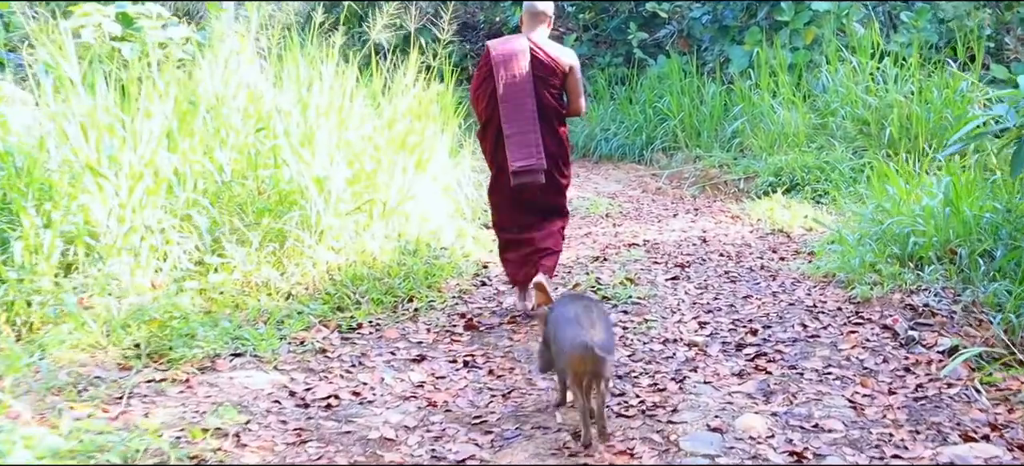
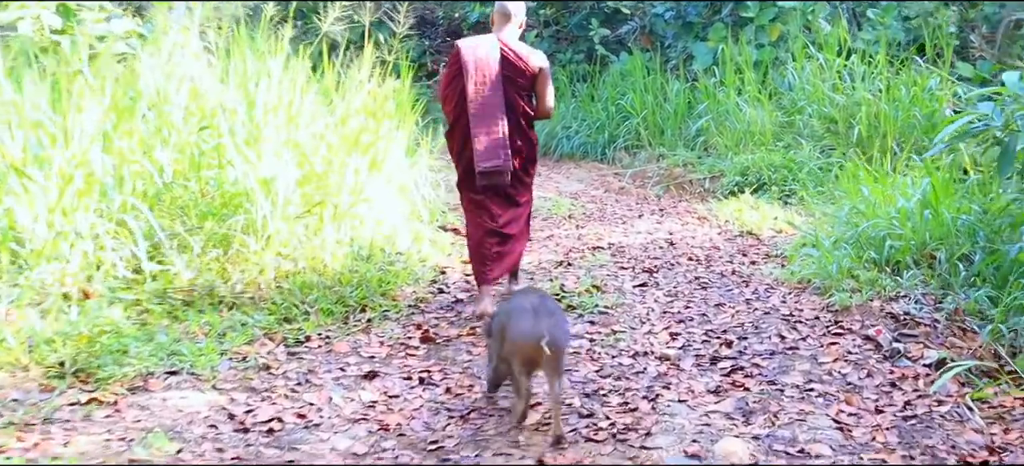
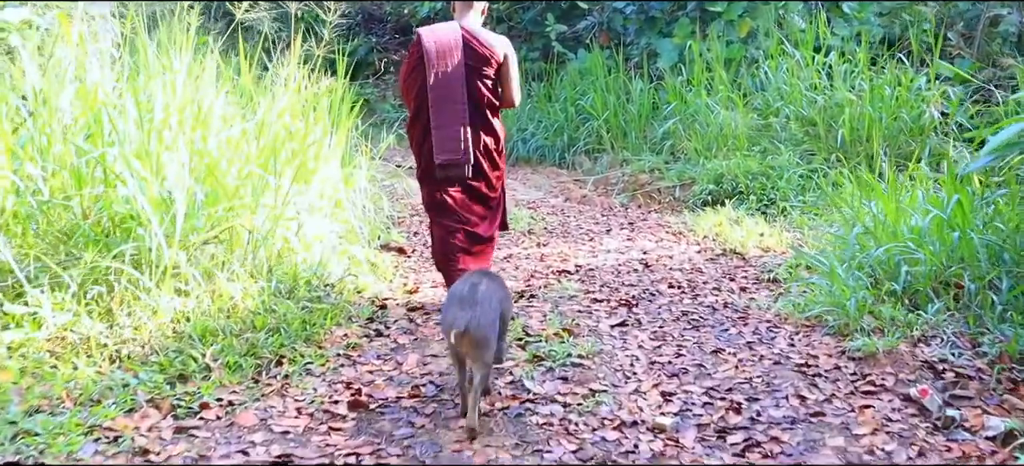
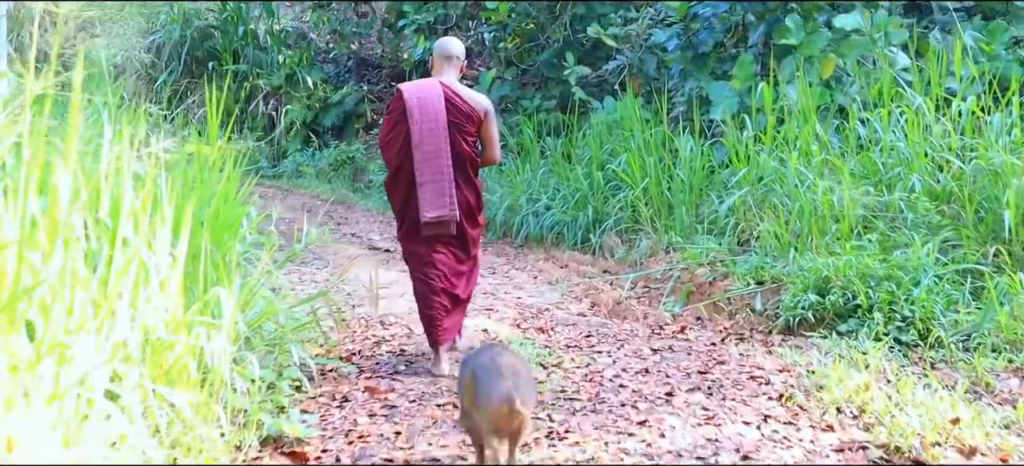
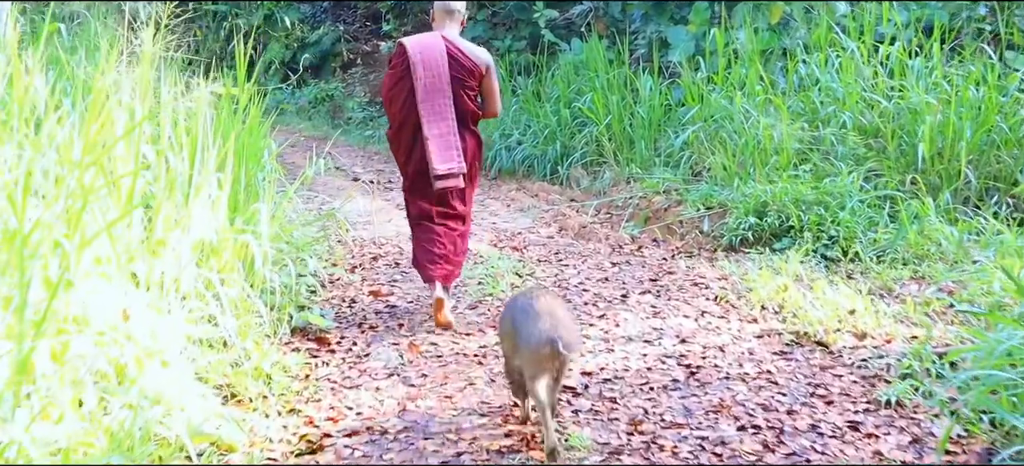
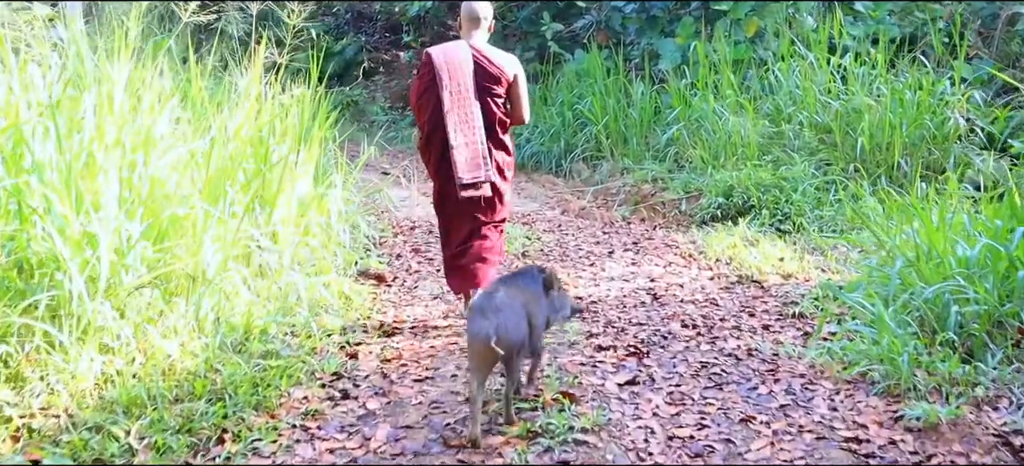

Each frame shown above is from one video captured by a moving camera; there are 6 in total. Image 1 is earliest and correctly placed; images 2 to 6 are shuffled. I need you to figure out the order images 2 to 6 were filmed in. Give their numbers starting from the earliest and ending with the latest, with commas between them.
2, 3, 6, 5, 4
